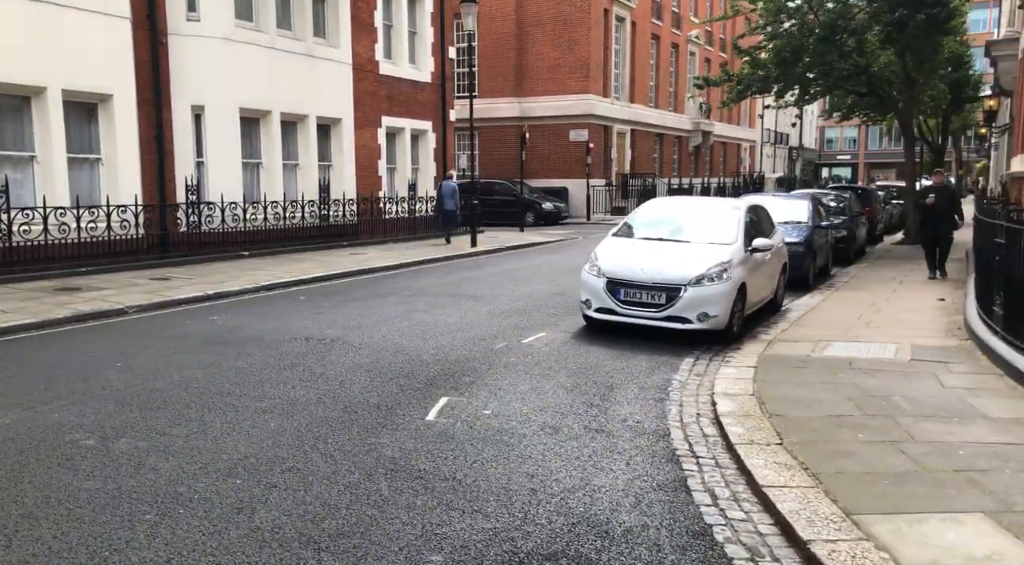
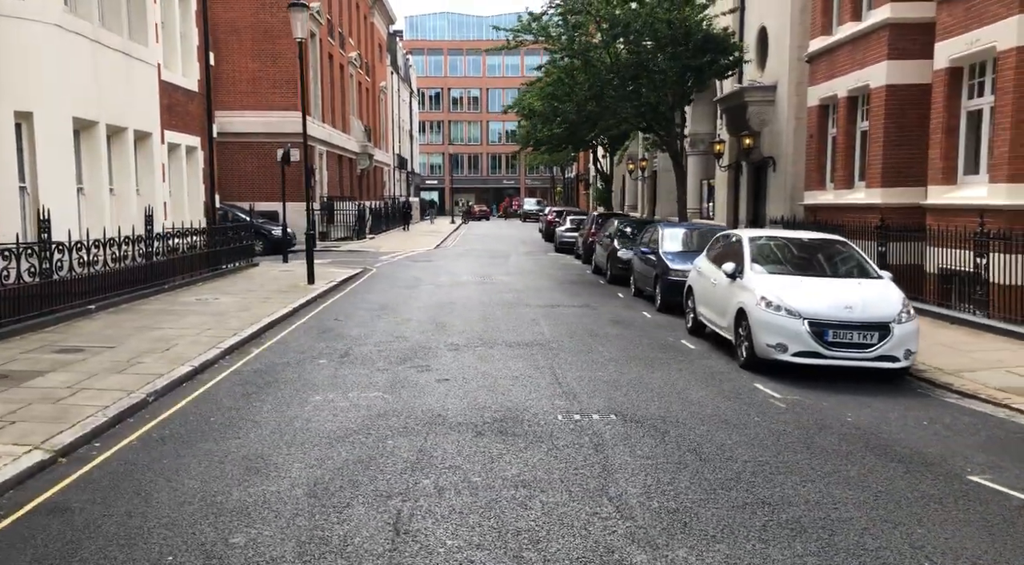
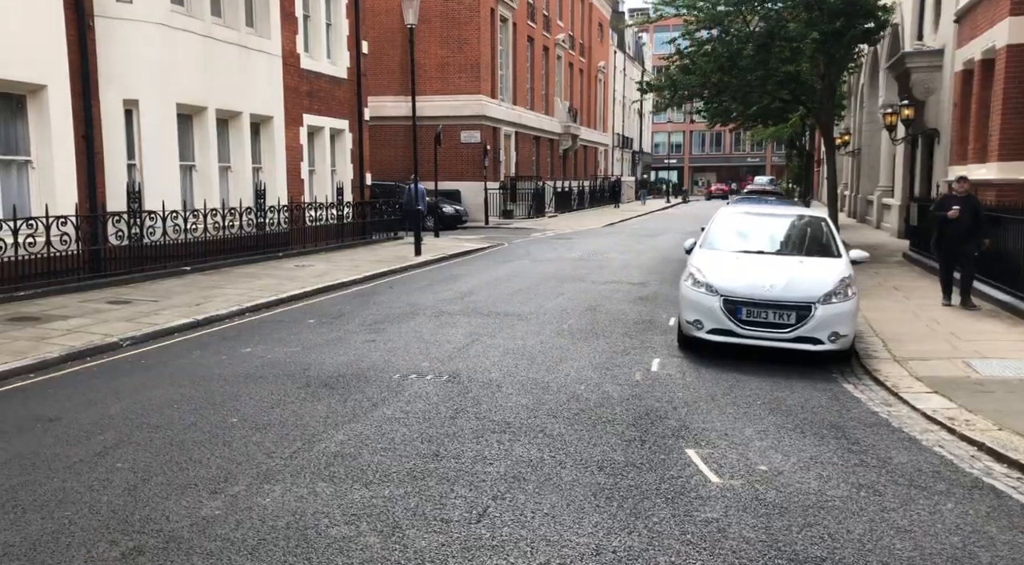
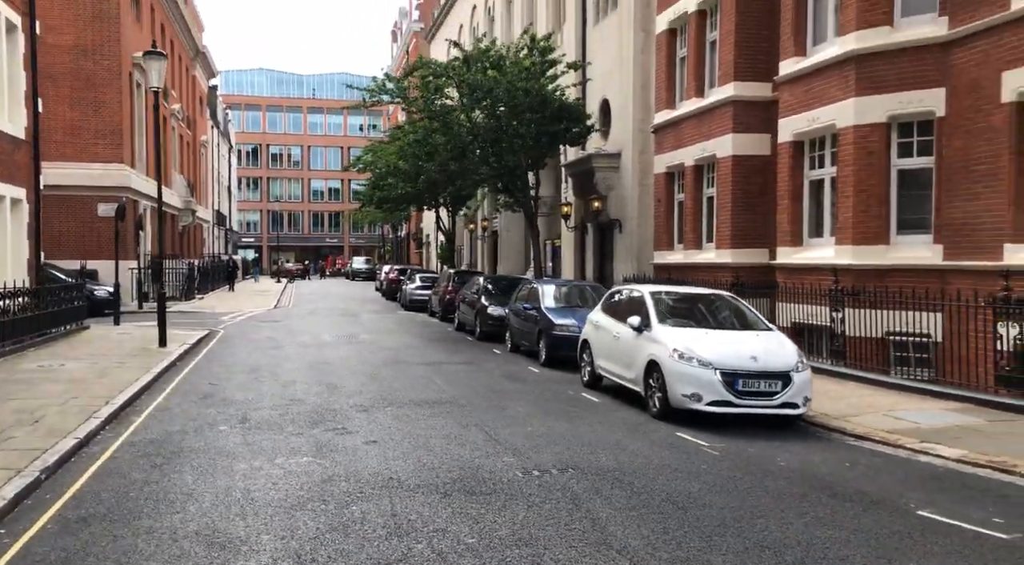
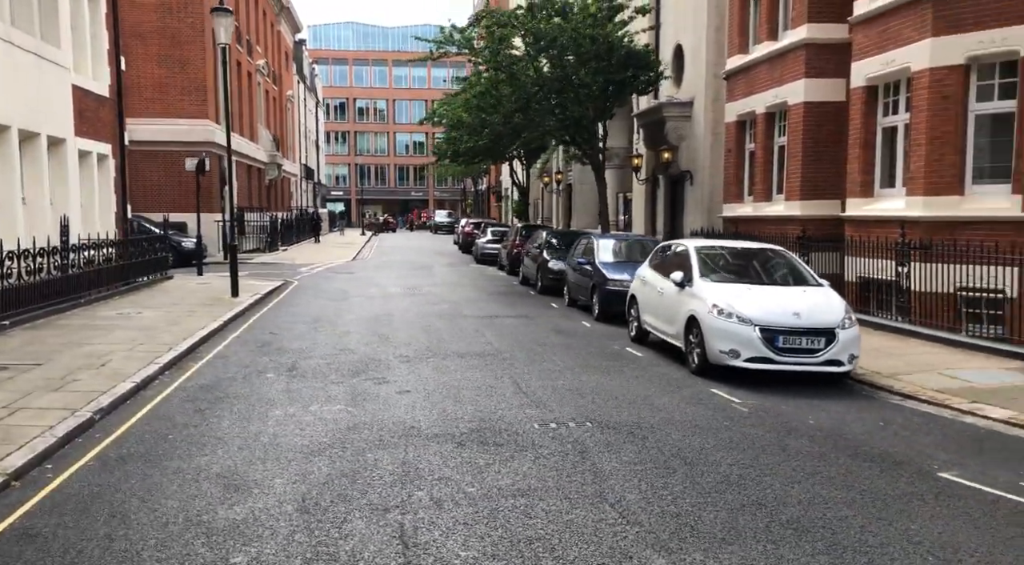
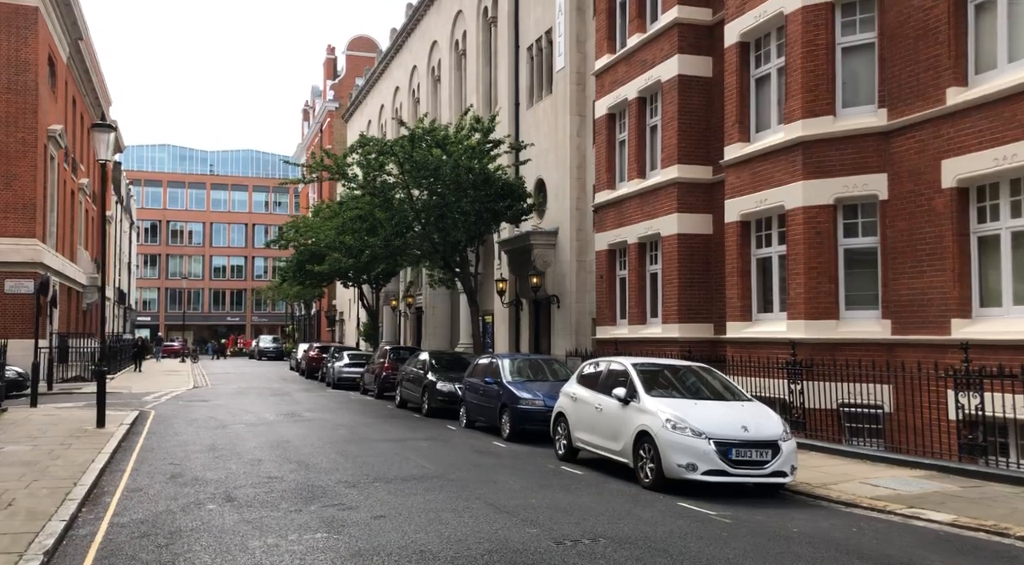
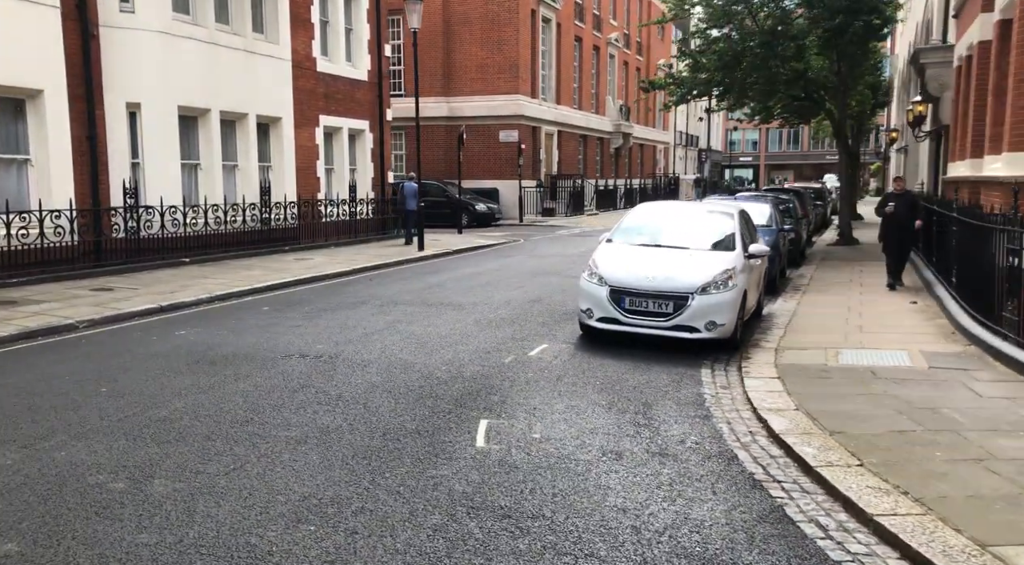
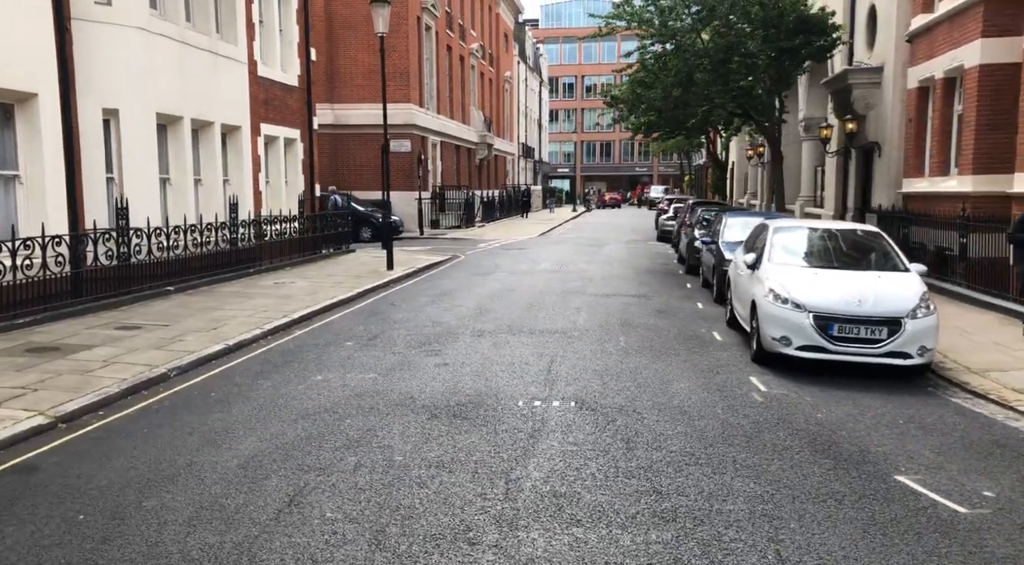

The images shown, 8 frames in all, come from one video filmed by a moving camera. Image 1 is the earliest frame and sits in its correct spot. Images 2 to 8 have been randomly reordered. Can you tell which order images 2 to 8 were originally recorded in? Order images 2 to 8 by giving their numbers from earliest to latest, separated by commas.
7, 3, 8, 2, 5, 4, 6
